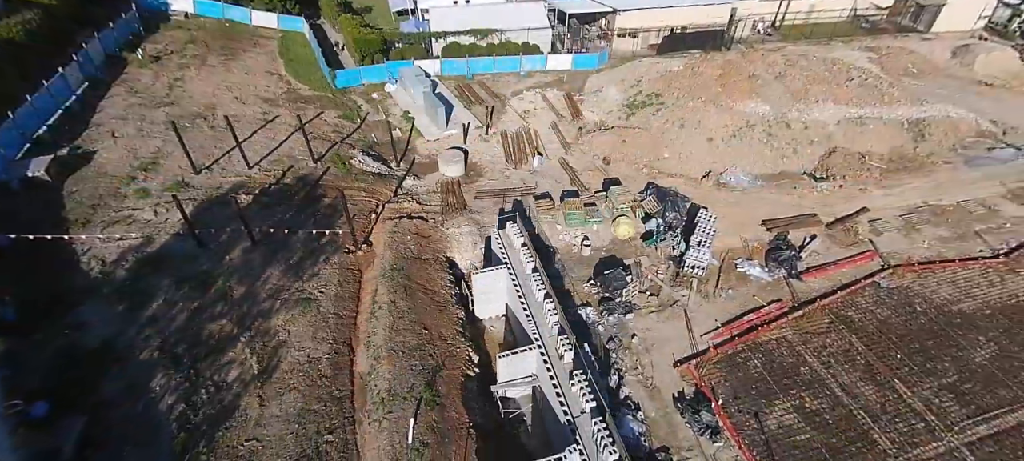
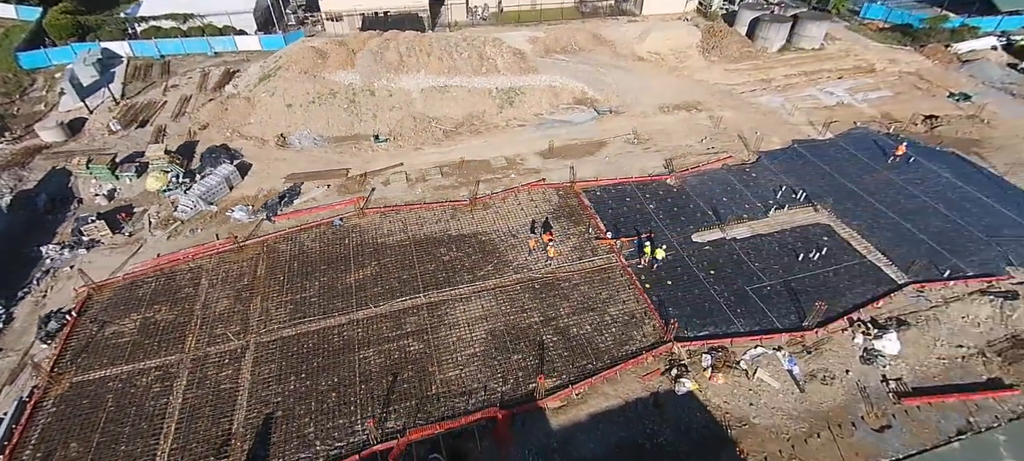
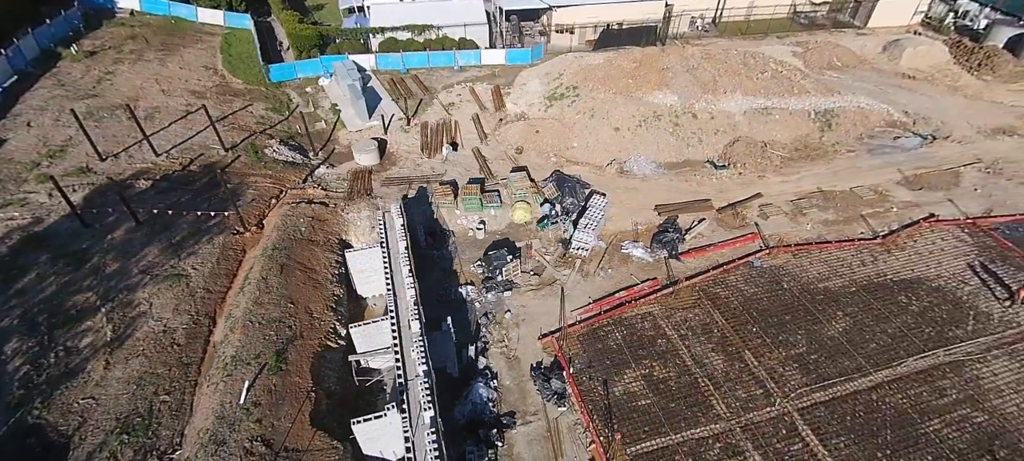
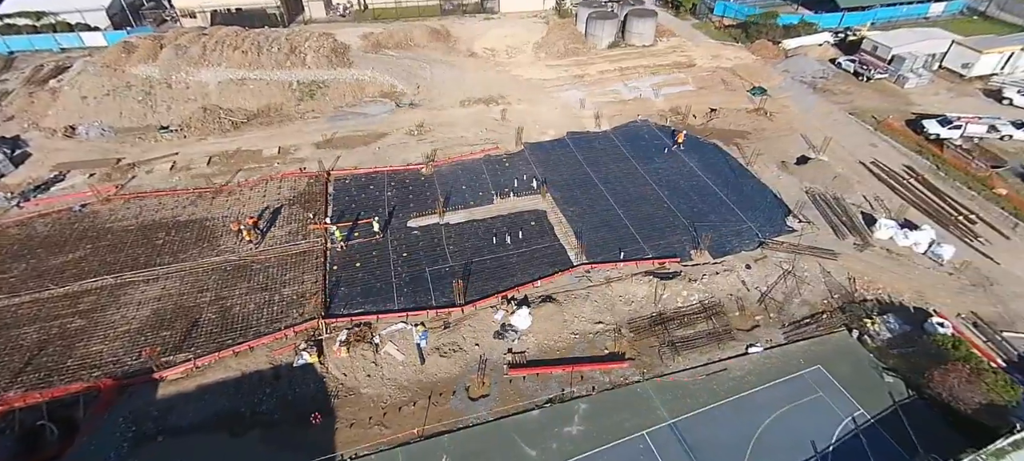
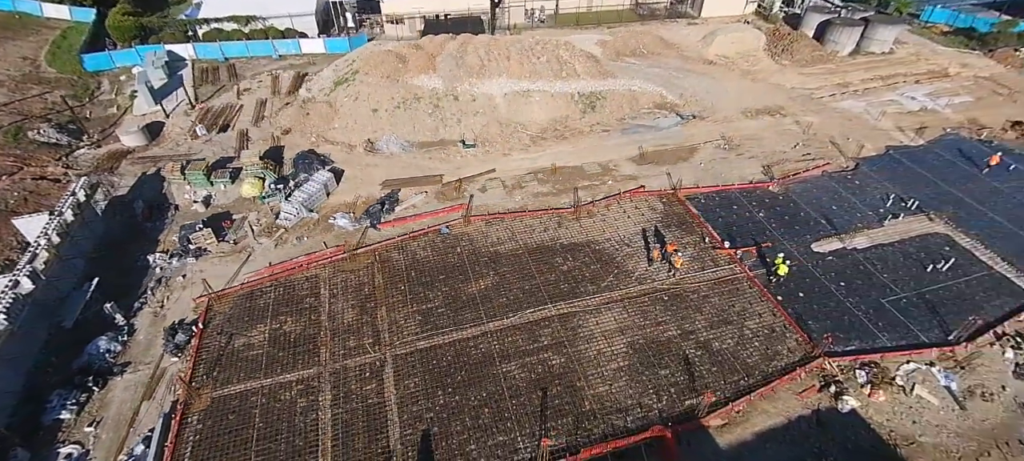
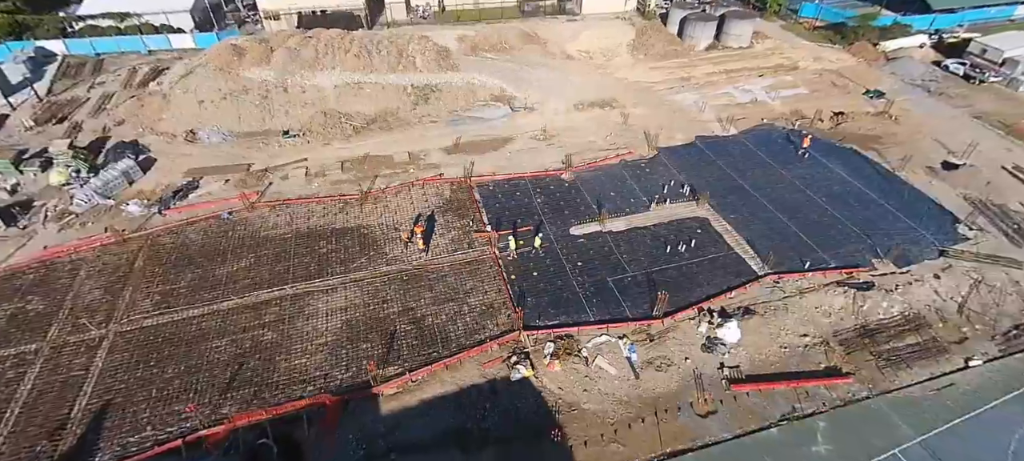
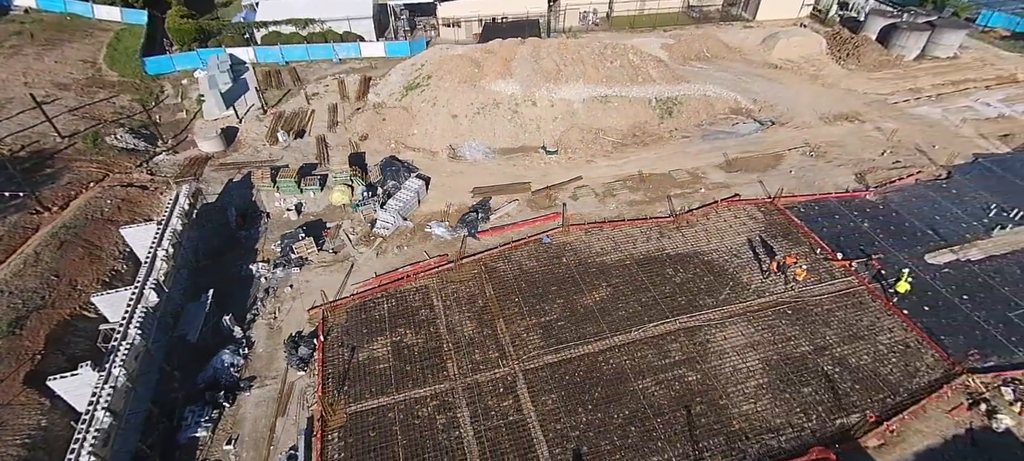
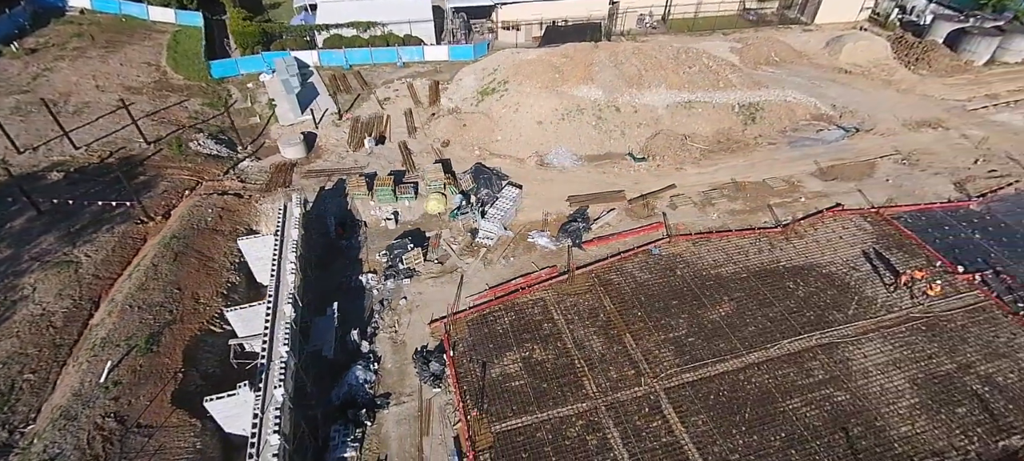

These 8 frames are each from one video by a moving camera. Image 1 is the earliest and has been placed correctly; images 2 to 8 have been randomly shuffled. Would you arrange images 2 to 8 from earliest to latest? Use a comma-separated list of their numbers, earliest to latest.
3, 8, 7, 5, 2, 6, 4
